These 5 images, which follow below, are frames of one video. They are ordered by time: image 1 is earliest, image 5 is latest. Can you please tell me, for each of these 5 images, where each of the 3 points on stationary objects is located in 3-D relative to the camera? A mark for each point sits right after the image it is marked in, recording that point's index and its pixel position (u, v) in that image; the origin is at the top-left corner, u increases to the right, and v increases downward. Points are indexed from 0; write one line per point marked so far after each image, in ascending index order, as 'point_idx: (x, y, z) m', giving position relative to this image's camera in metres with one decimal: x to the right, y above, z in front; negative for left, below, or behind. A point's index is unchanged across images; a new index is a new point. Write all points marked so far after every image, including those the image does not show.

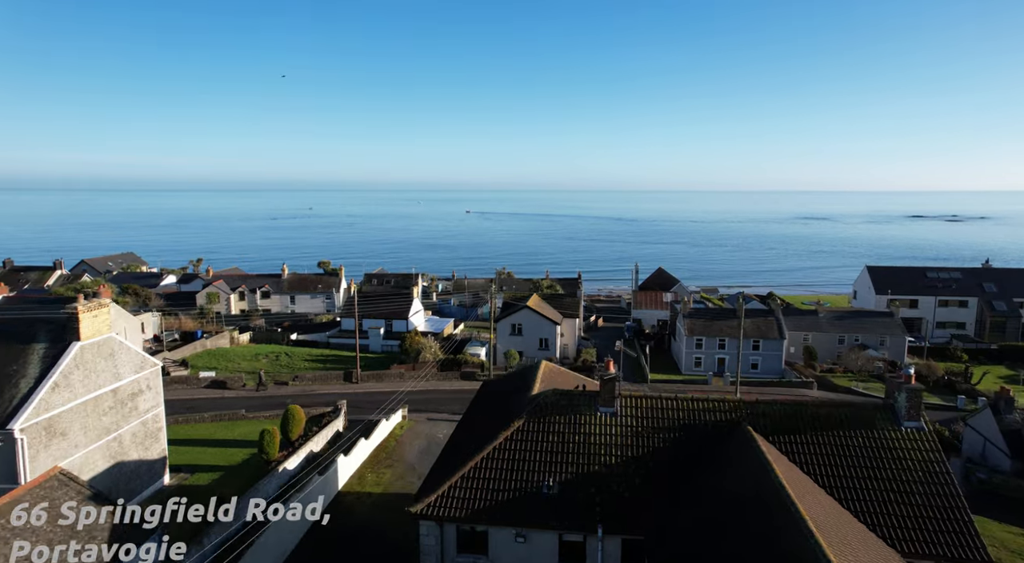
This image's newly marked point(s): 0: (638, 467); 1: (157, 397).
0: (+2.4, -3.6, +12.4) m
1: (-10.5, -3.4, +19.0) m
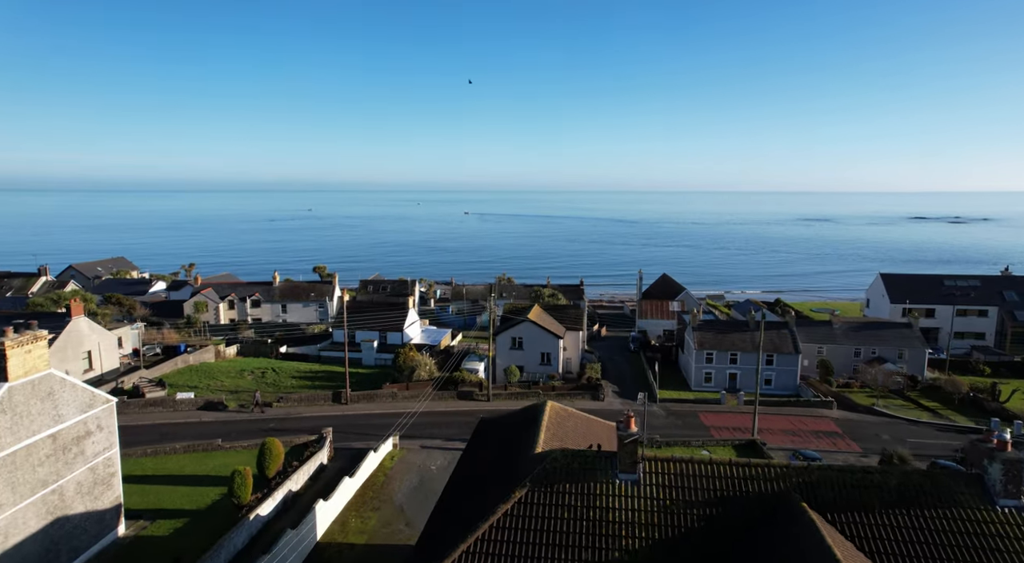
0: (+2.4, -4.2, +10.1) m
1: (-10.5, -4.1, +16.7) m
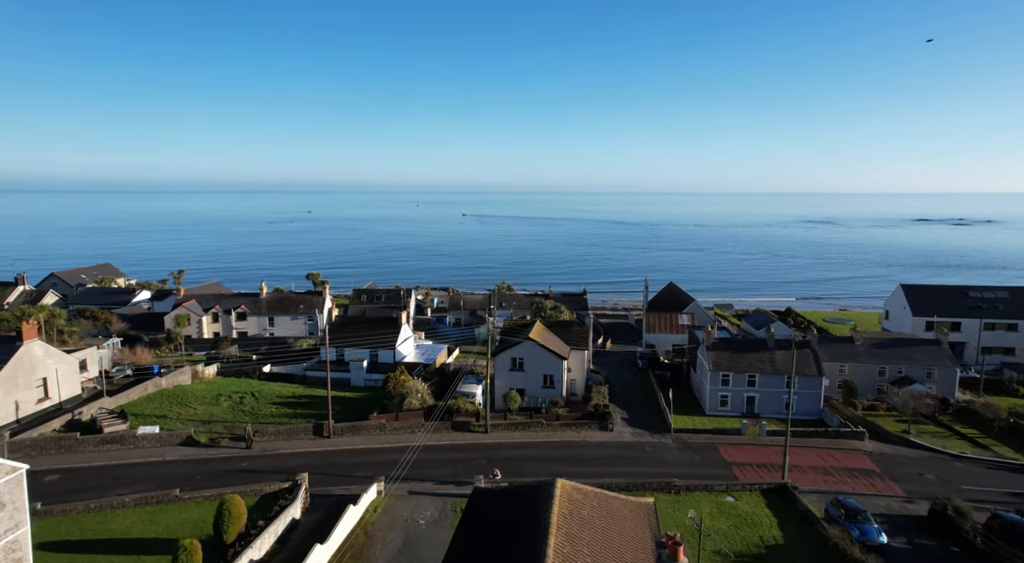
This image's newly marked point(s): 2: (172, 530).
0: (+2.4, -5.1, +7.0) m
1: (-10.5, -5.0, +13.6) m
2: (-10.2, -7.5, +19.2) m
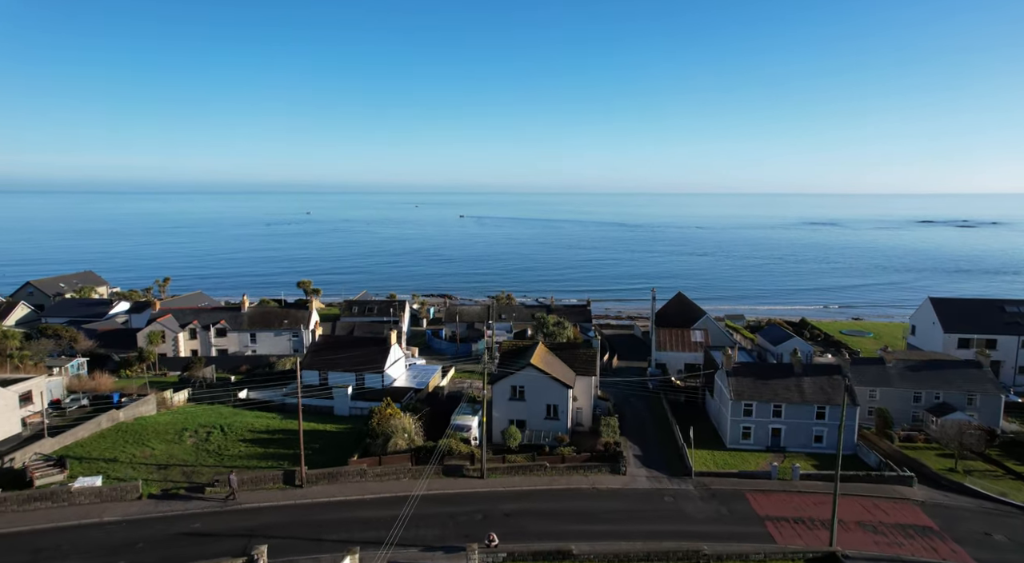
0: (+2.4, -6.2, +3.1) m
1: (-10.5, -6.0, +9.7) m
2: (-10.3, -8.5, +15.4) m
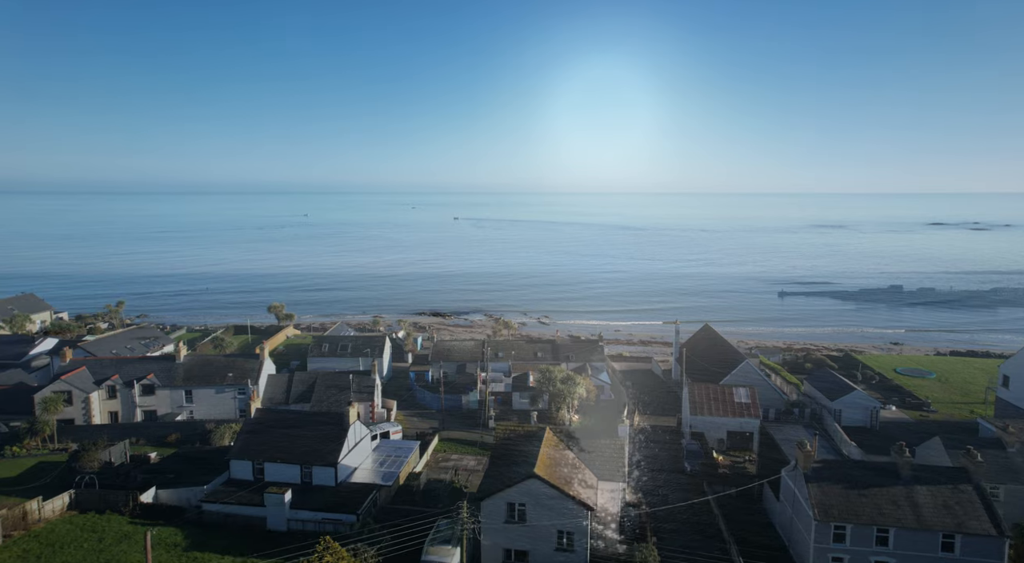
0: (+2.3, -9.0, -7.0) m
1: (-10.6, -8.9, -0.4) m
2: (-10.4, -11.4, +5.3) m
